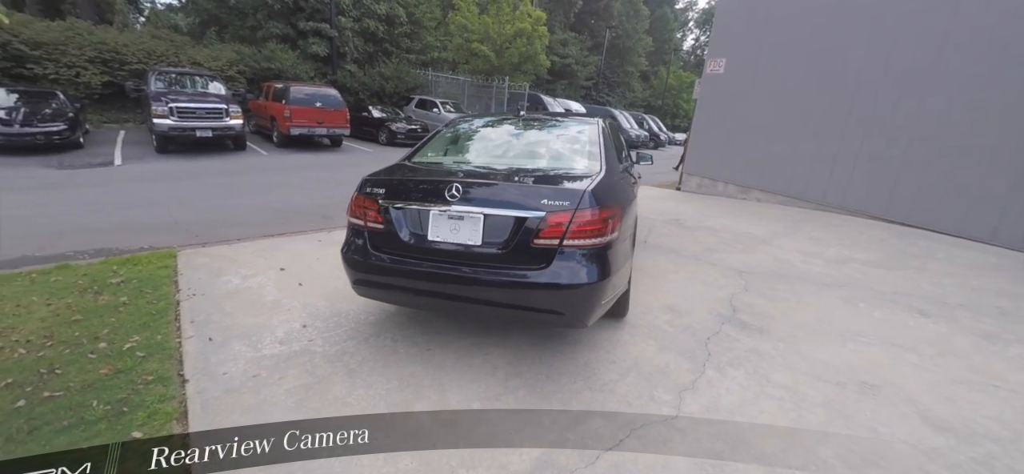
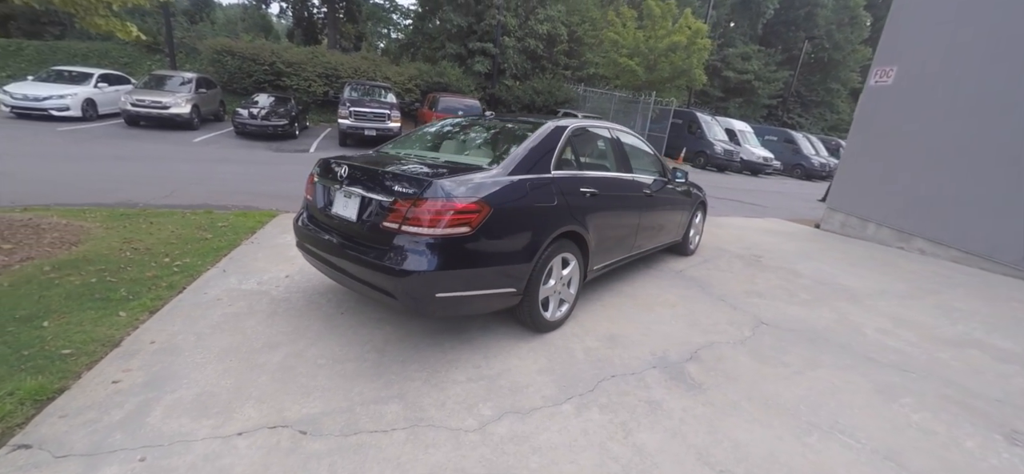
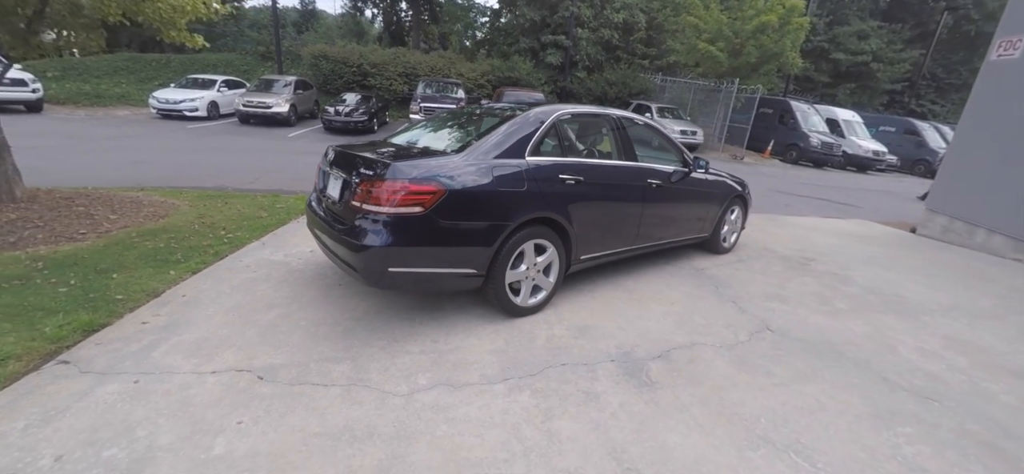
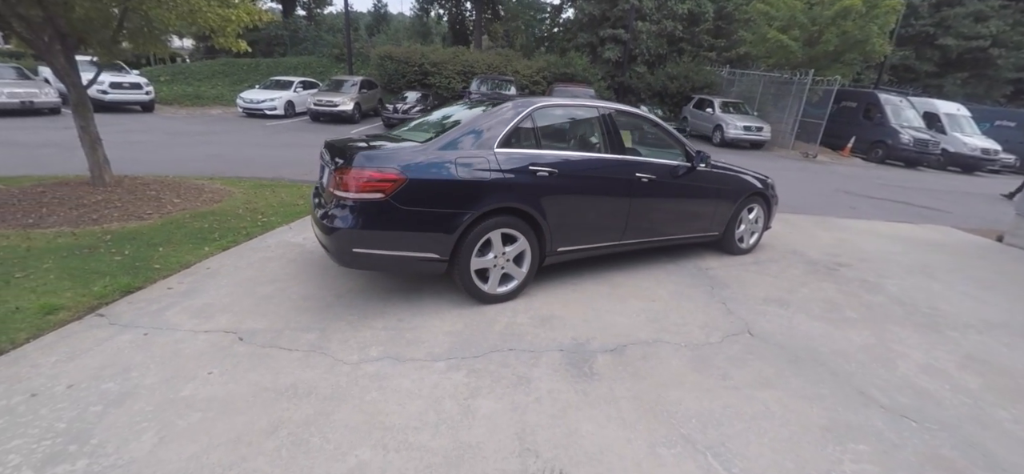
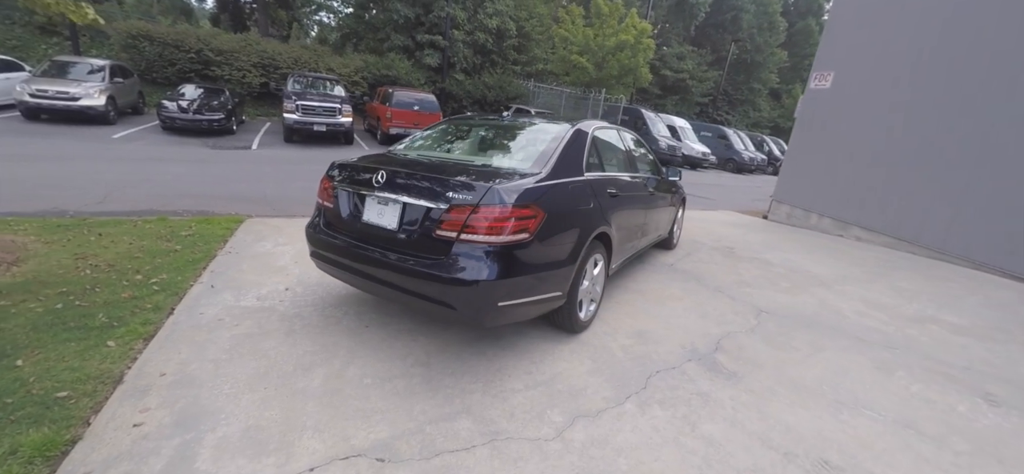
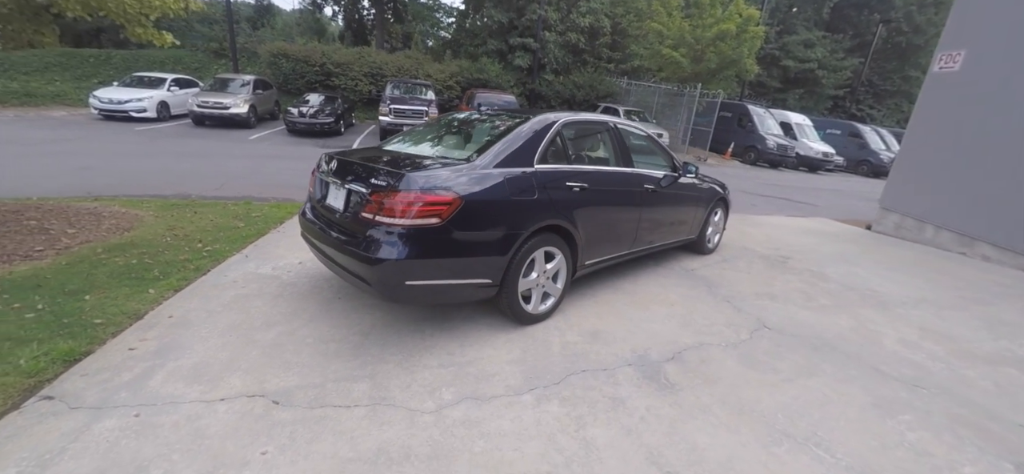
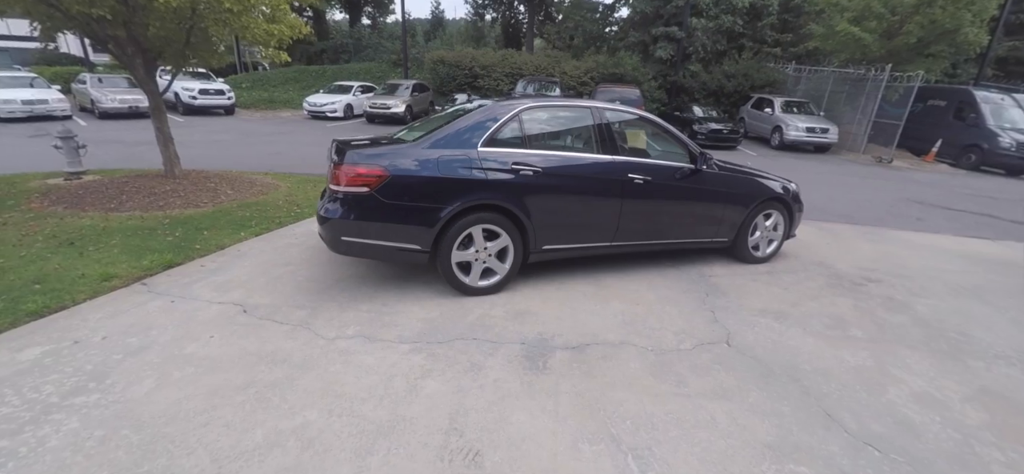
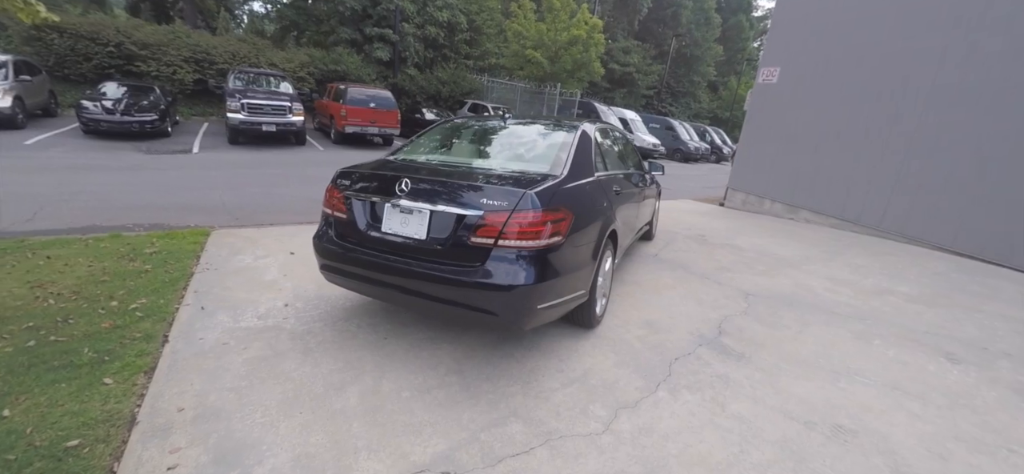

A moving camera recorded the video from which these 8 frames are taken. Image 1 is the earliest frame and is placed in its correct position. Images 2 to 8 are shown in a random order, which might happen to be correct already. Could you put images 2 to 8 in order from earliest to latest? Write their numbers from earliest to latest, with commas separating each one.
8, 5, 2, 6, 3, 4, 7
